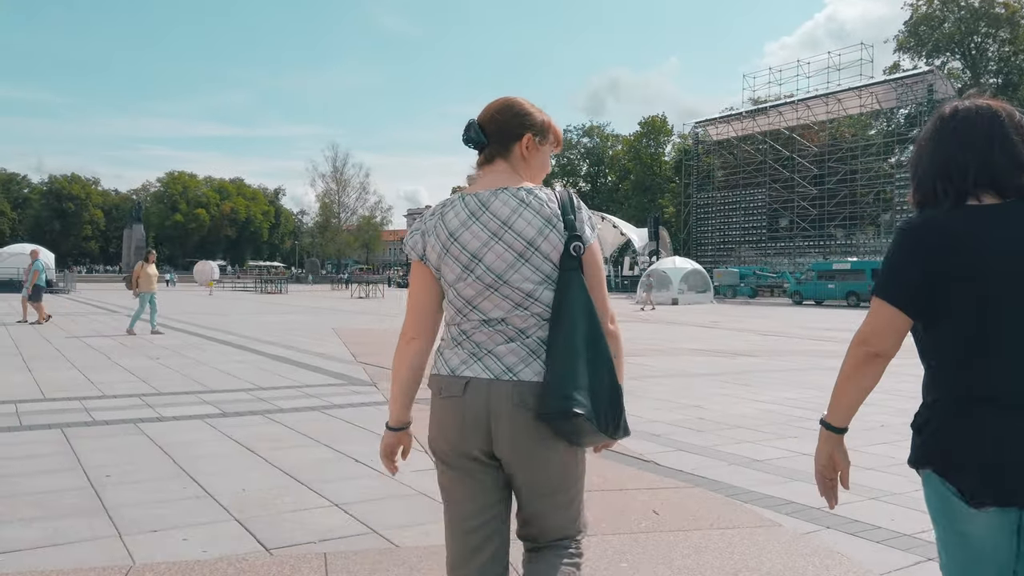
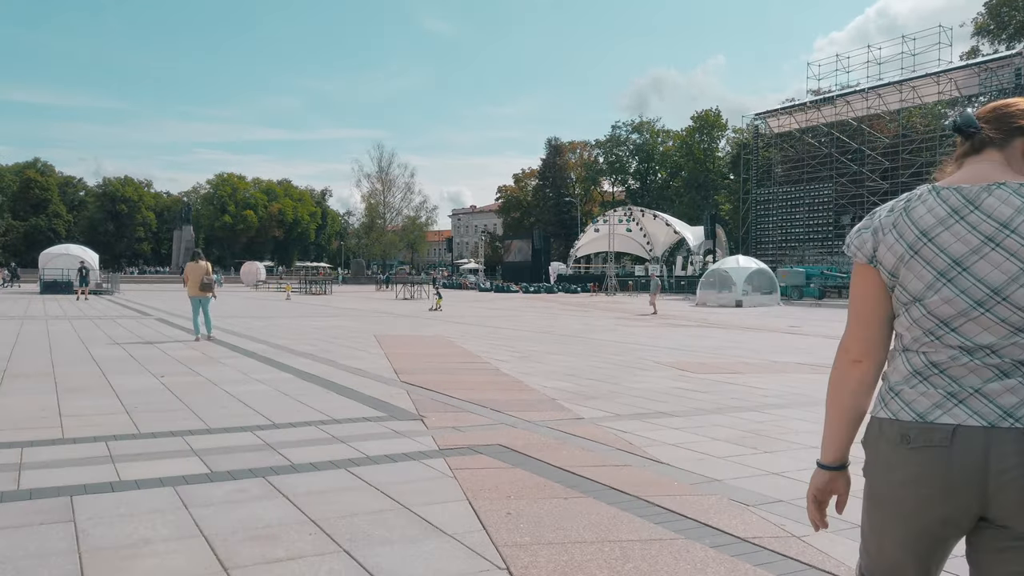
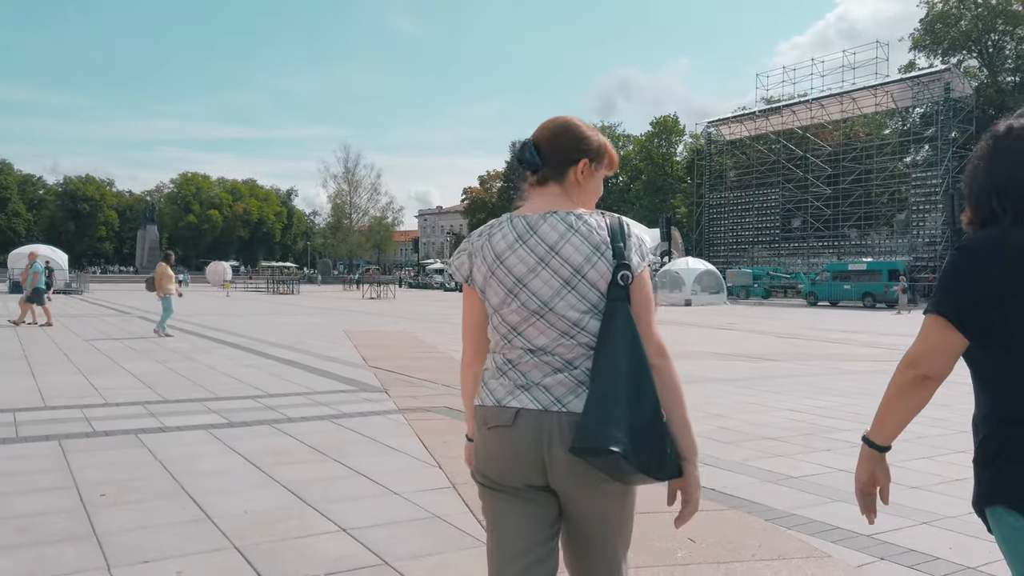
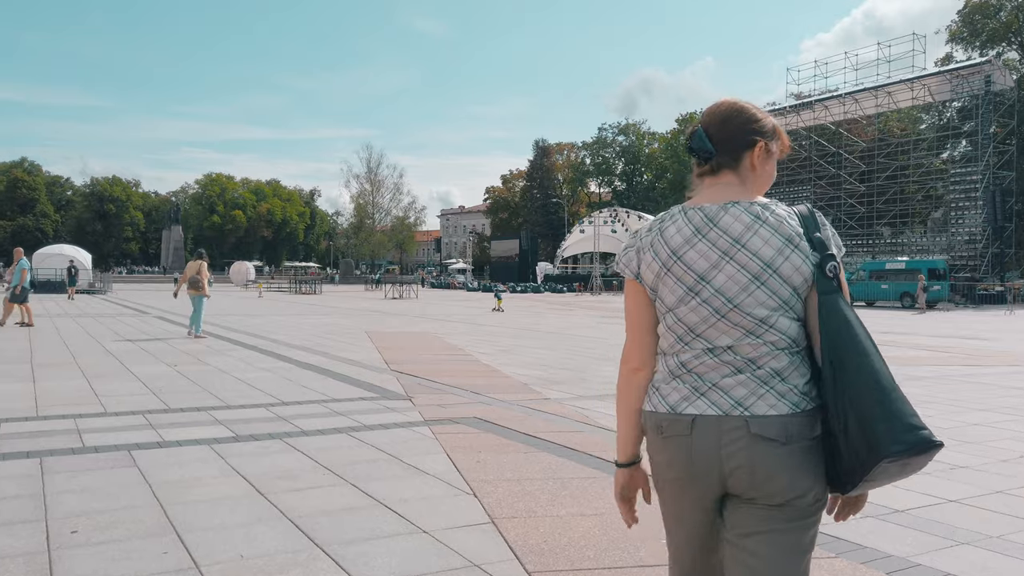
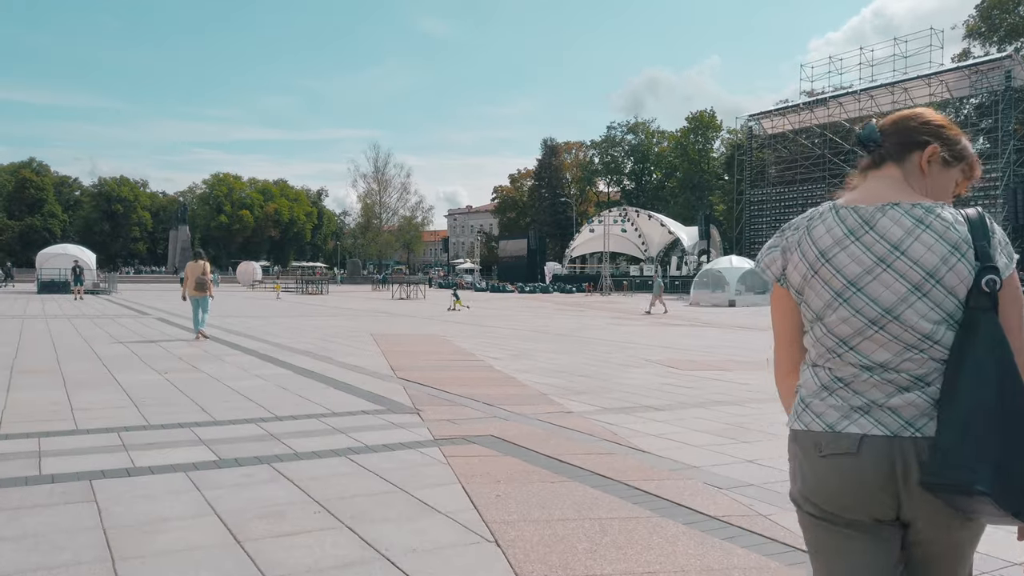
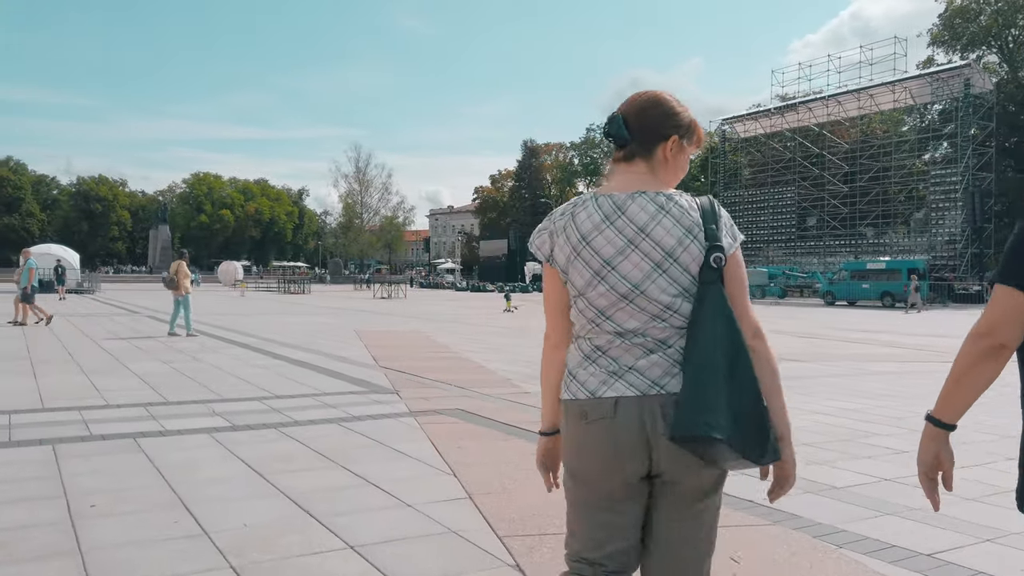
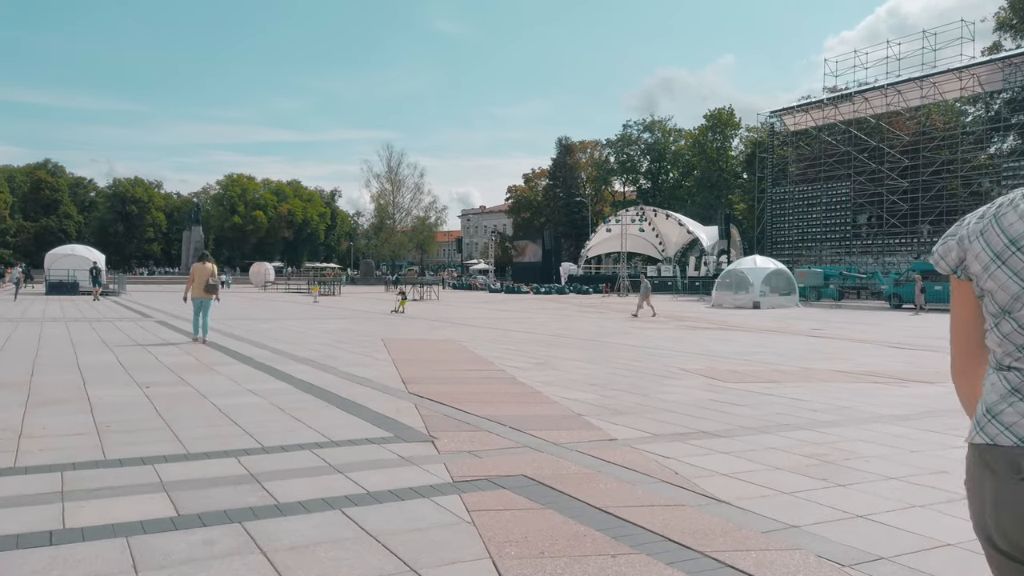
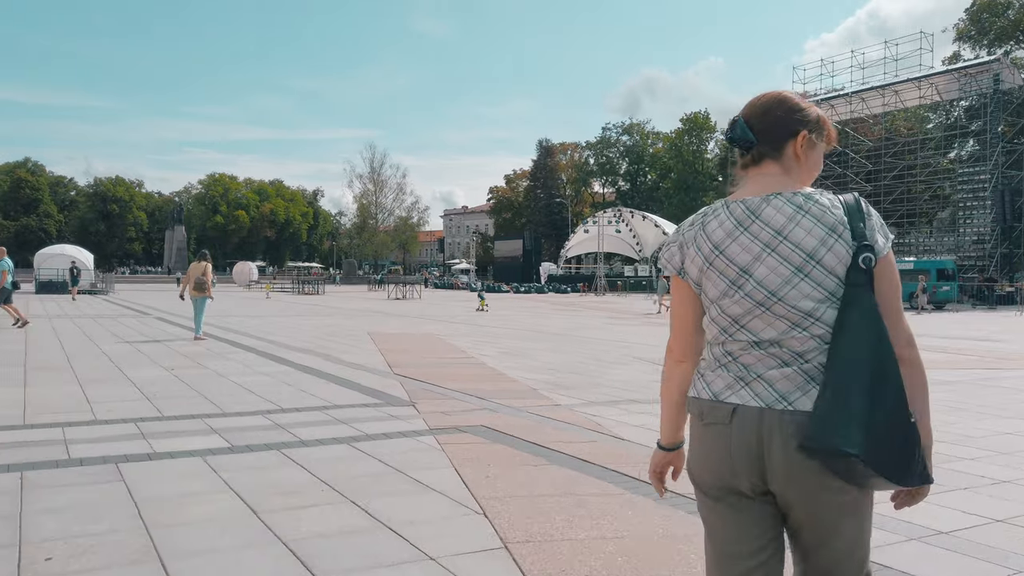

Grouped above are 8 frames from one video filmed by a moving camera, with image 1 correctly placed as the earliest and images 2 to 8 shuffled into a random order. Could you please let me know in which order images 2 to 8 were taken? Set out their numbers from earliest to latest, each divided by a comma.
3, 6, 4, 8, 5, 2, 7
